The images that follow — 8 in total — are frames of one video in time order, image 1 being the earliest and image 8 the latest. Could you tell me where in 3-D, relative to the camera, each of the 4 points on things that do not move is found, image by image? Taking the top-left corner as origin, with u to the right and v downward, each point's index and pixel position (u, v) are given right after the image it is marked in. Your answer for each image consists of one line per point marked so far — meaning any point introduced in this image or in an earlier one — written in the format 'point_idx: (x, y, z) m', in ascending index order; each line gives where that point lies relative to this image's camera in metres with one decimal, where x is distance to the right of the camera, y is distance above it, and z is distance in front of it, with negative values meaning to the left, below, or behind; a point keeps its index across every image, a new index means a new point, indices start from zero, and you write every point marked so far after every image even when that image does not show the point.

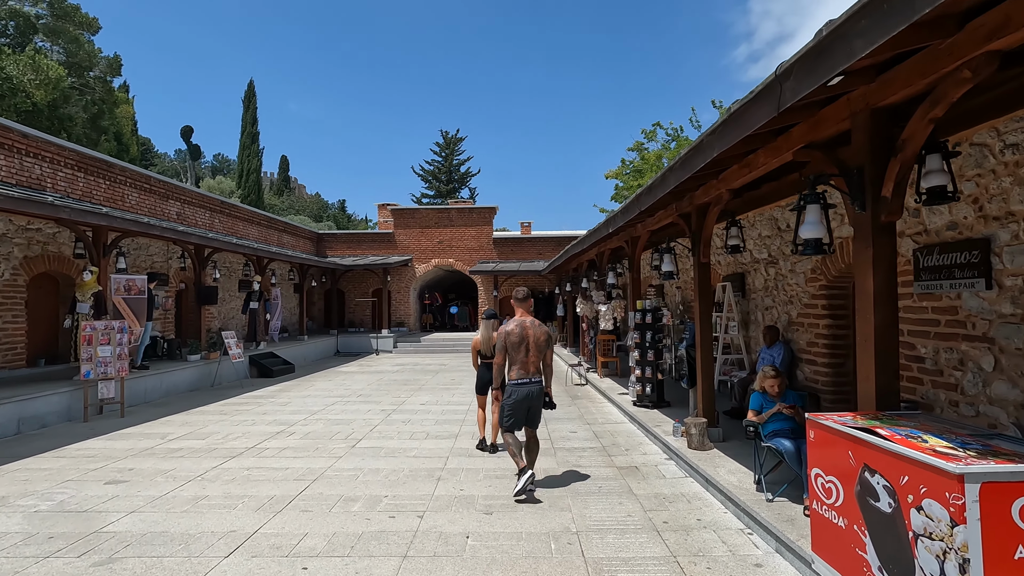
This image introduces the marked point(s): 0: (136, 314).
0: (-6.1, -0.4, +8.7) m
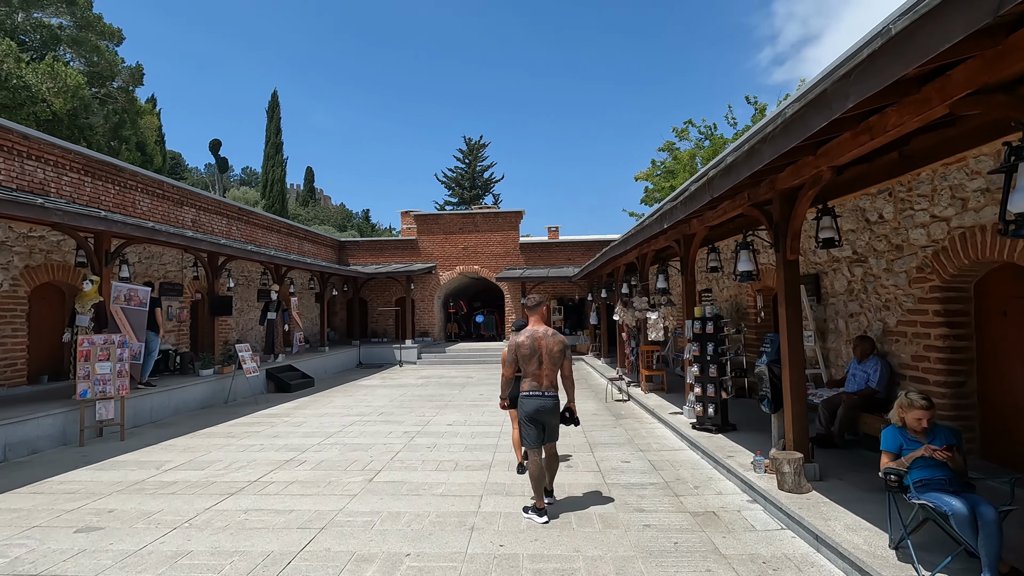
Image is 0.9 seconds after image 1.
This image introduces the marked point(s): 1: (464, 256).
0: (-5.6, -0.6, +8.0) m
1: (-1.8, +1.1, +19.4) m
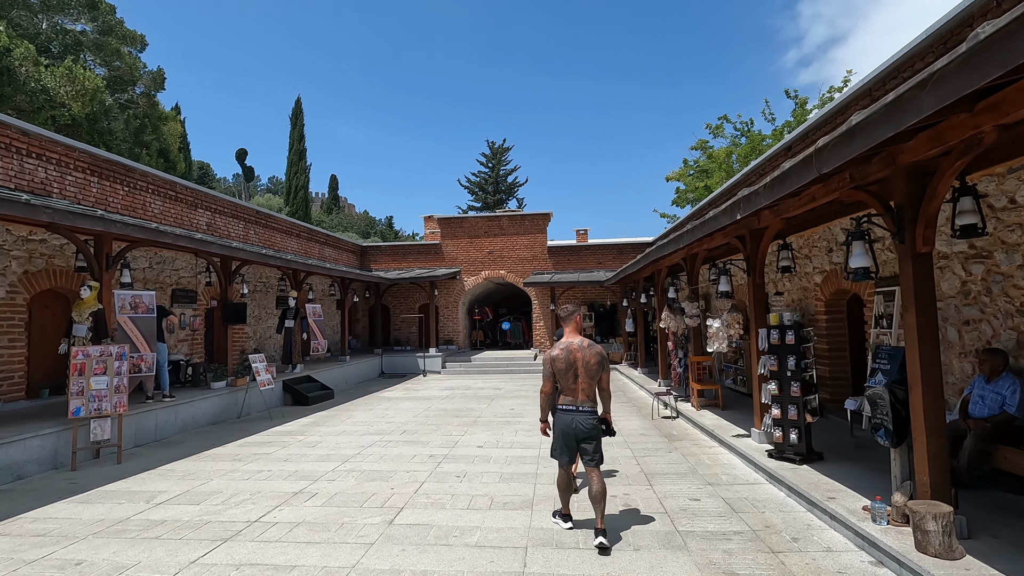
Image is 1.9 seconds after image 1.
0: (-5.1, -0.7, +7.4) m
1: (-0.8, +0.9, +18.6) m
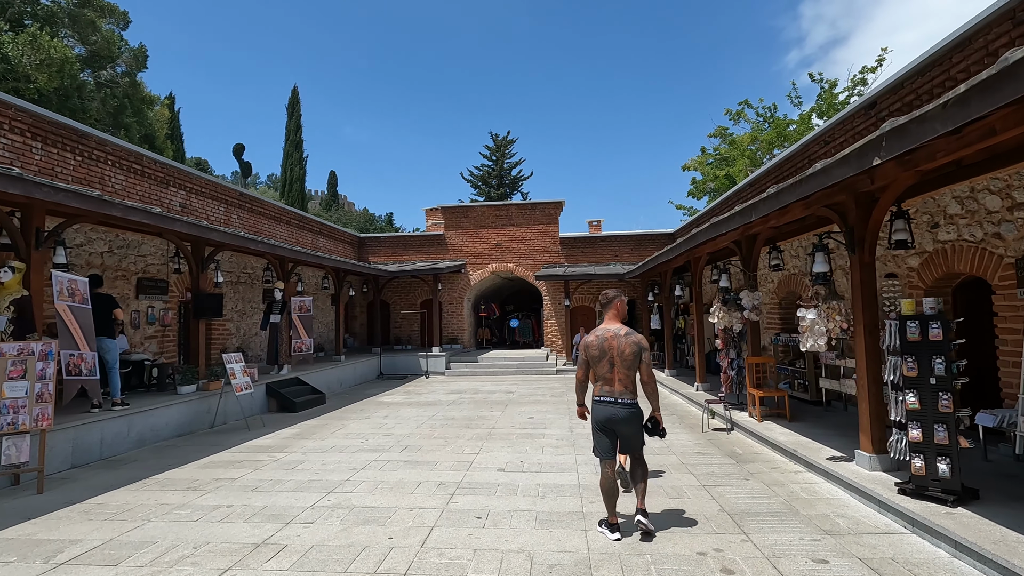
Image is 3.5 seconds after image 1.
0: (-4.8, -0.5, +6.0) m
1: (-0.5, +1.1, +17.3) m
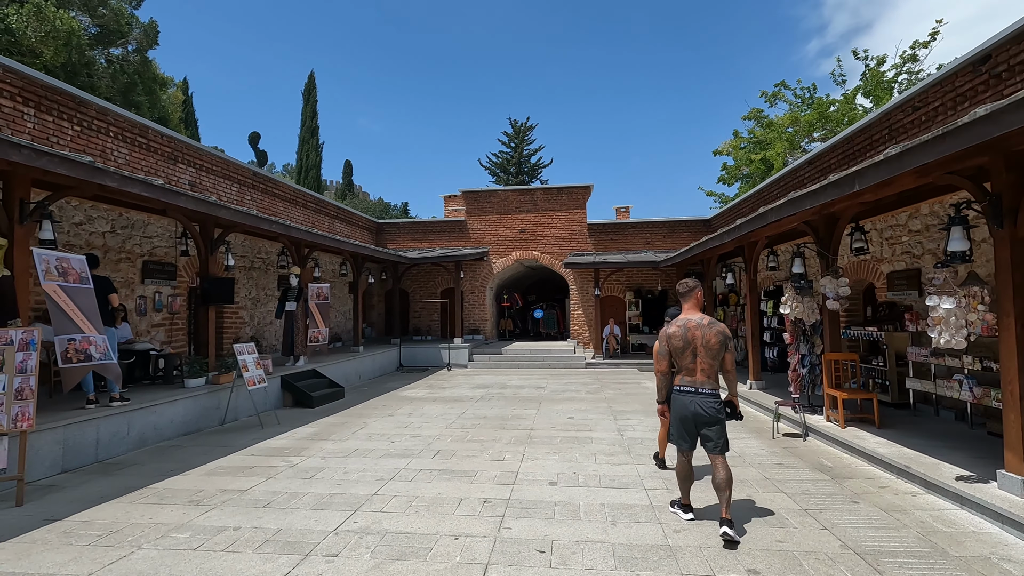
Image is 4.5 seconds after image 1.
0: (-4.3, -0.3, +5.4) m
1: (+0.3, +1.5, +16.4) m
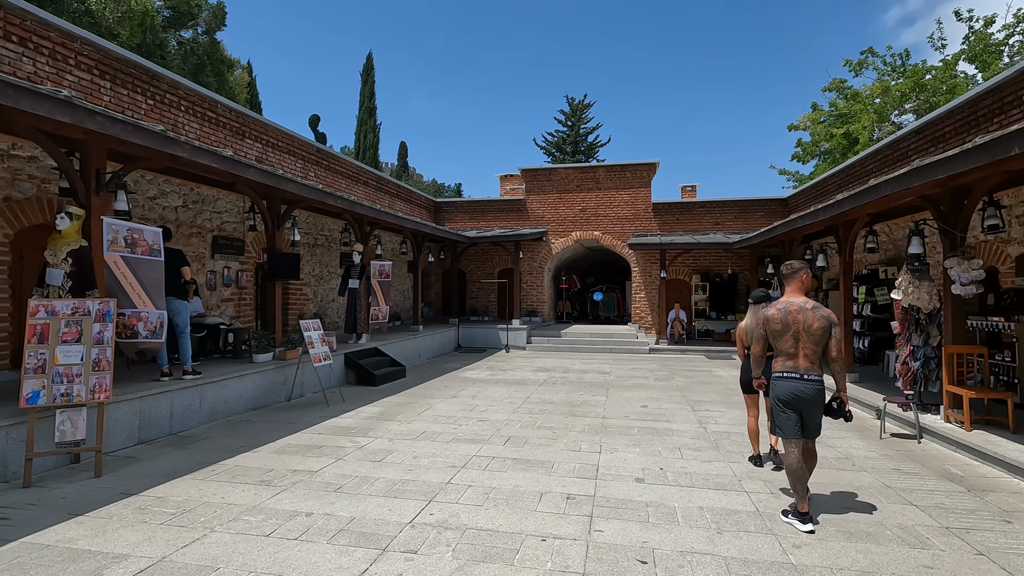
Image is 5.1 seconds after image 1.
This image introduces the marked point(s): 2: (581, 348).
0: (-3.6, 0.0, +5.3) m
1: (+2.1, +2.0, +15.9) m
2: (+1.7, -1.5, +13.2) m
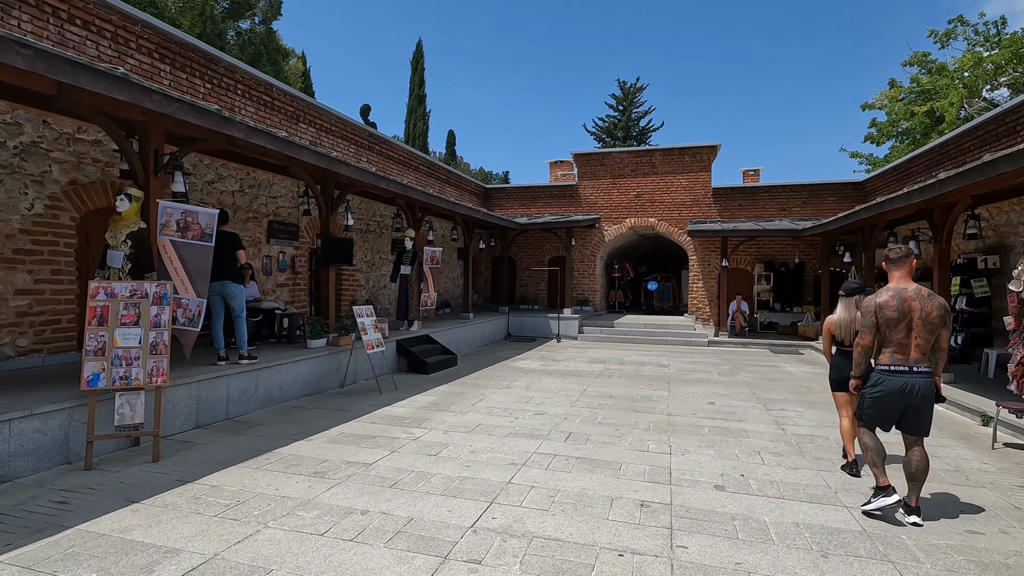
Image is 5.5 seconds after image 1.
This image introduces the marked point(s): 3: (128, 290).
0: (-3.0, +0.1, +5.3) m
1: (+3.5, +2.3, +15.3) m
2: (+2.9, -1.2, +12.7) m
3: (-2.9, 0.0, +4.1) m
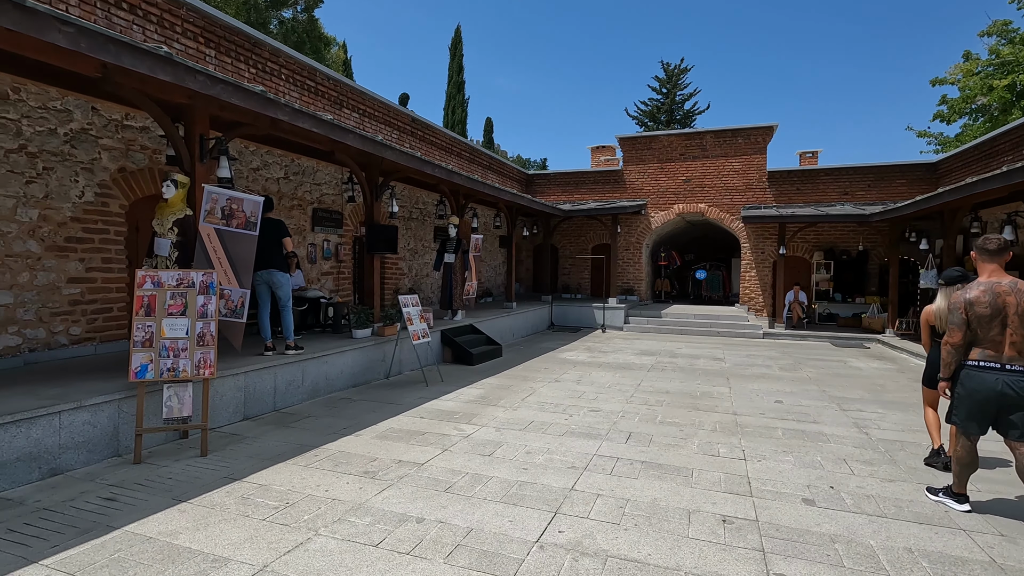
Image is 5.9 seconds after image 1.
0: (-2.4, +0.2, +5.1) m
1: (+4.7, +2.6, +14.6) m
2: (+3.9, -1.0, +12.2) m
3: (-2.5, +0.1, +3.9) m
